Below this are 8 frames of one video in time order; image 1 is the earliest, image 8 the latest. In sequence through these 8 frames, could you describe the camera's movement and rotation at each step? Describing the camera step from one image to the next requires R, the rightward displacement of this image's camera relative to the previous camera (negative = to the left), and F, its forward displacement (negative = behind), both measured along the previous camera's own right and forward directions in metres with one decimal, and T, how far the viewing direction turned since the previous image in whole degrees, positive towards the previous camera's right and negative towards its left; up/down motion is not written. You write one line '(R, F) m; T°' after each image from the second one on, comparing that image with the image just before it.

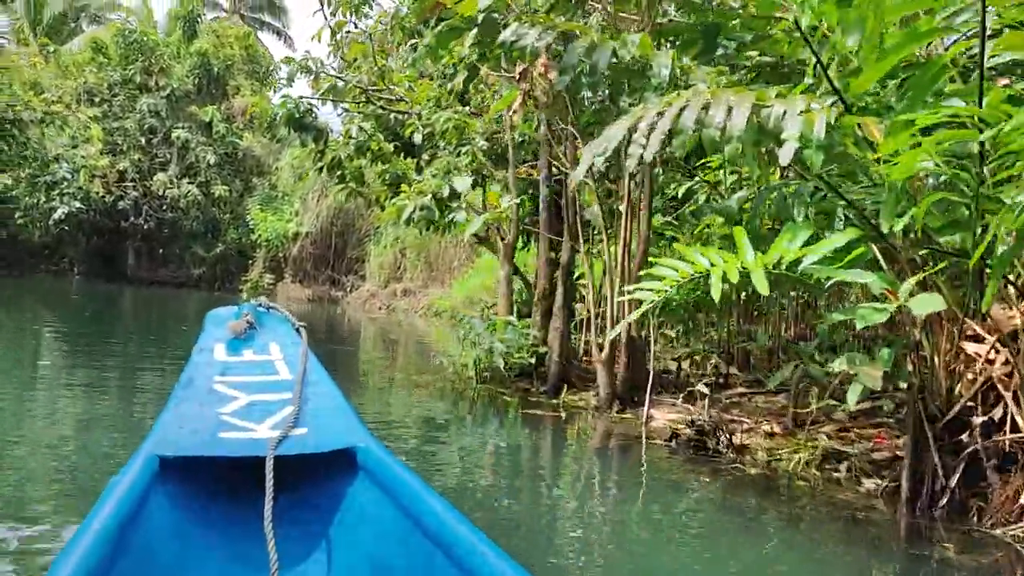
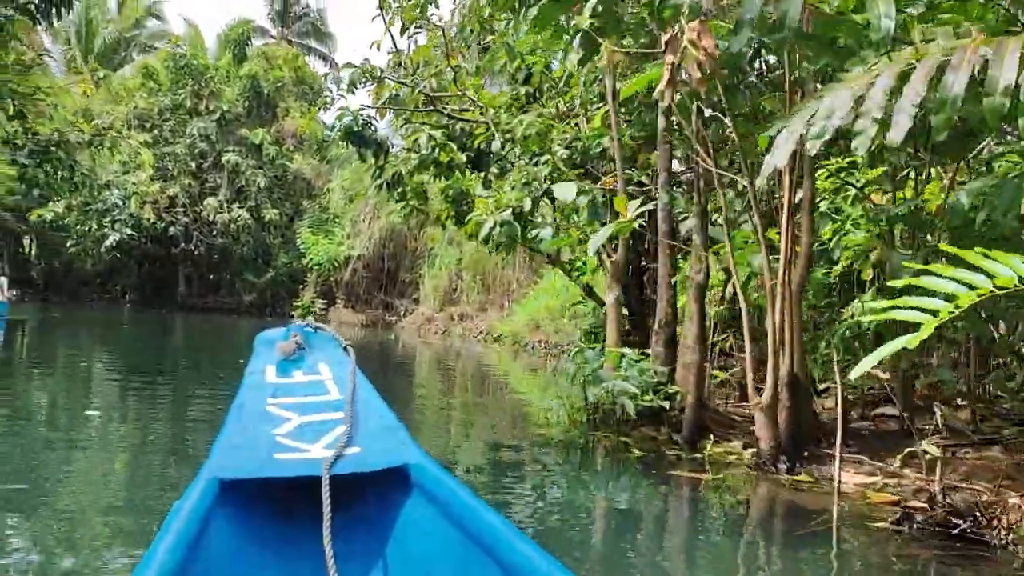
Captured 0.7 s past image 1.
(-0.3, +0.6) m; -3°
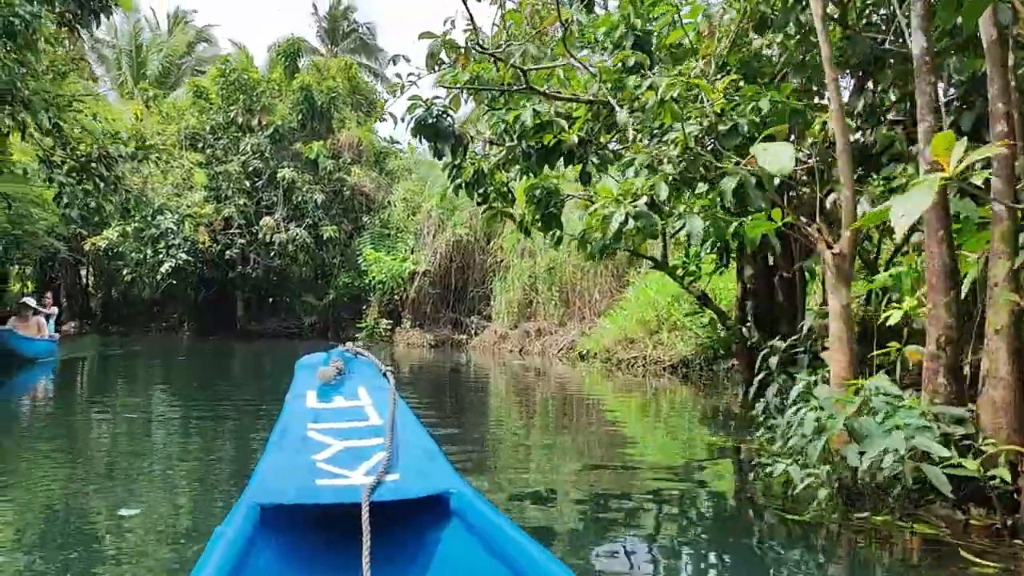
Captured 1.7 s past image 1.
(-0.4, +1.0) m; -4°
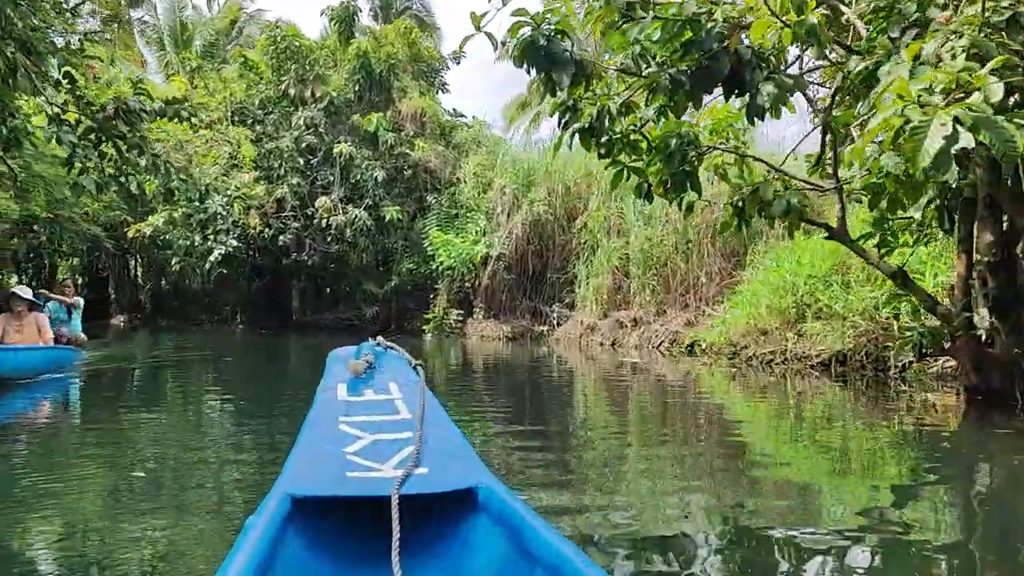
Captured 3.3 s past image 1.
(-0.5, +1.5) m; -3°
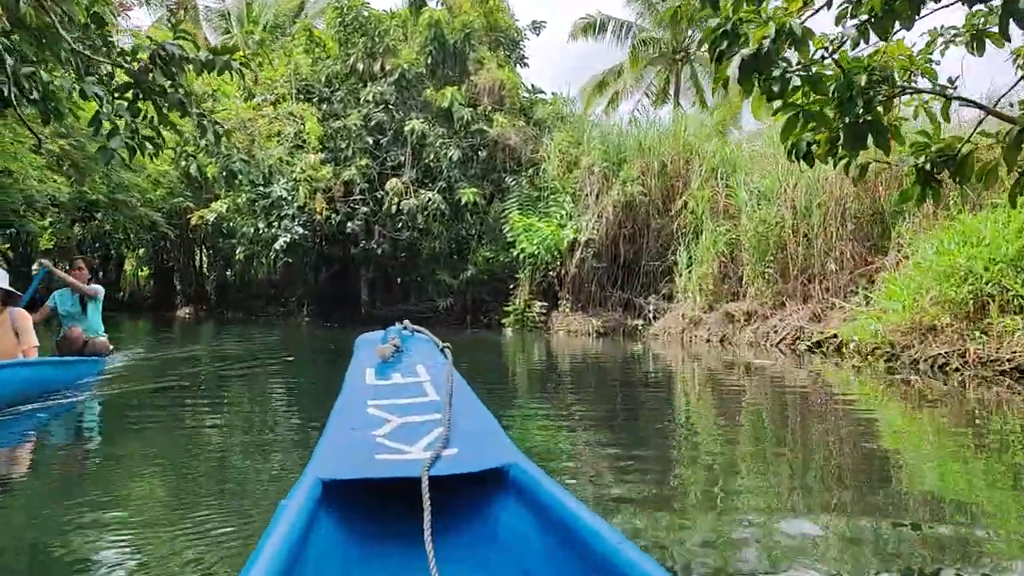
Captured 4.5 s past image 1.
(-0.3, +1.1) m; -4°
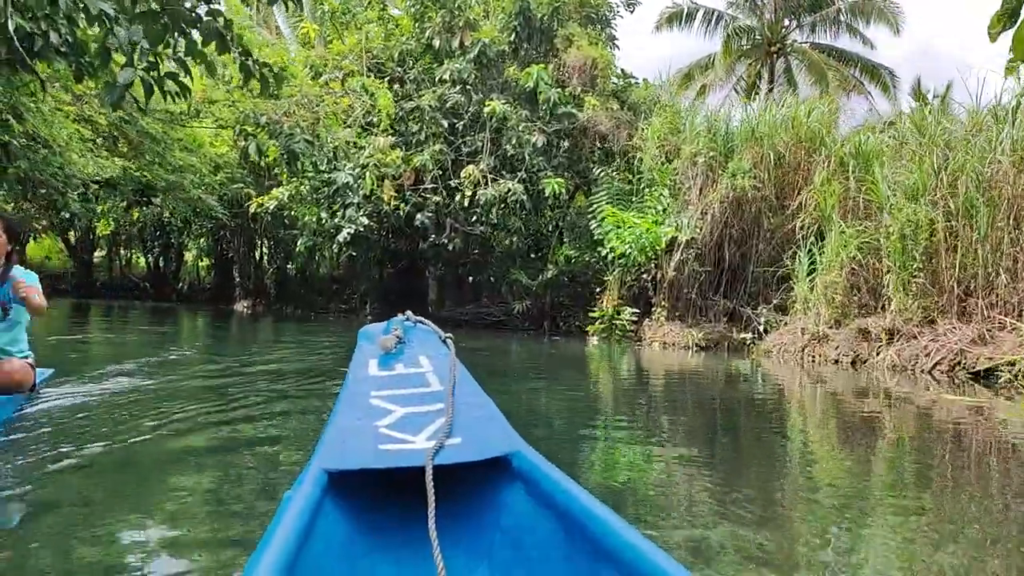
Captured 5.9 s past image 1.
(-0.3, +1.2) m; -4°
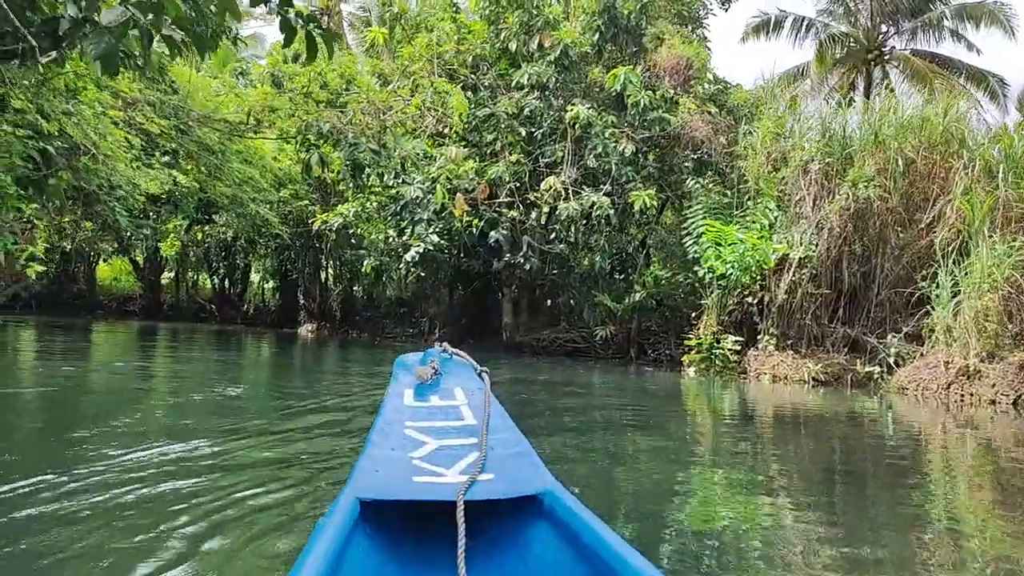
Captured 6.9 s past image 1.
(-0.2, +1.0) m; -4°
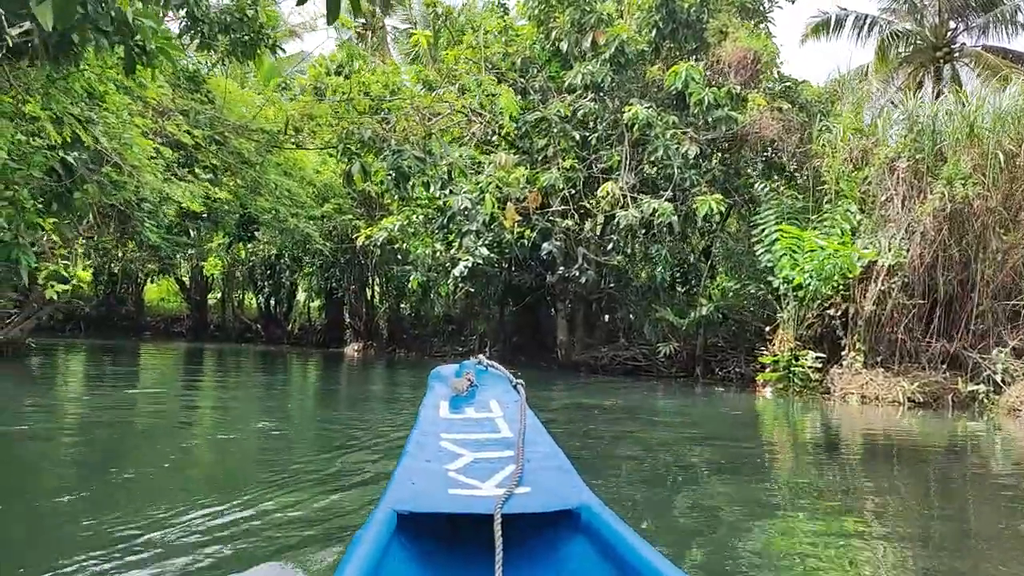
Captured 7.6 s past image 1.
(-0.1, +0.6) m; -3°
